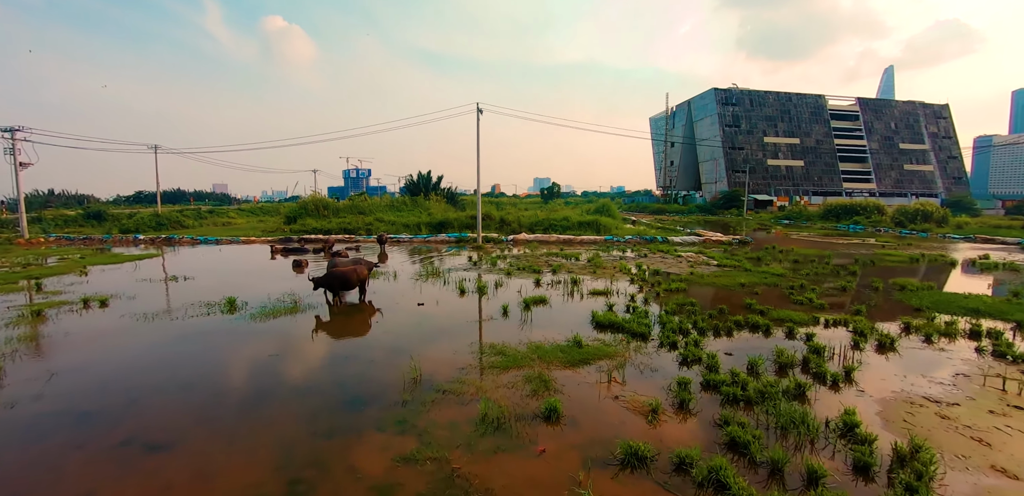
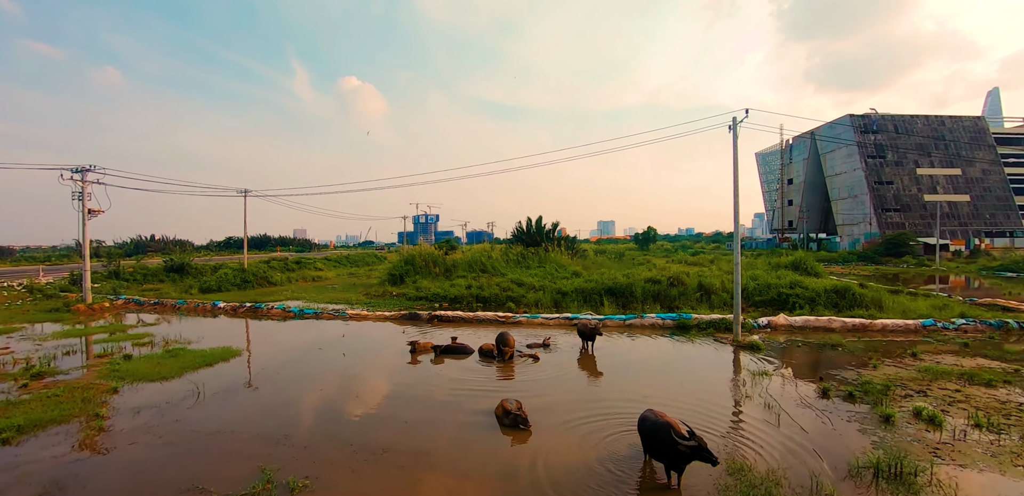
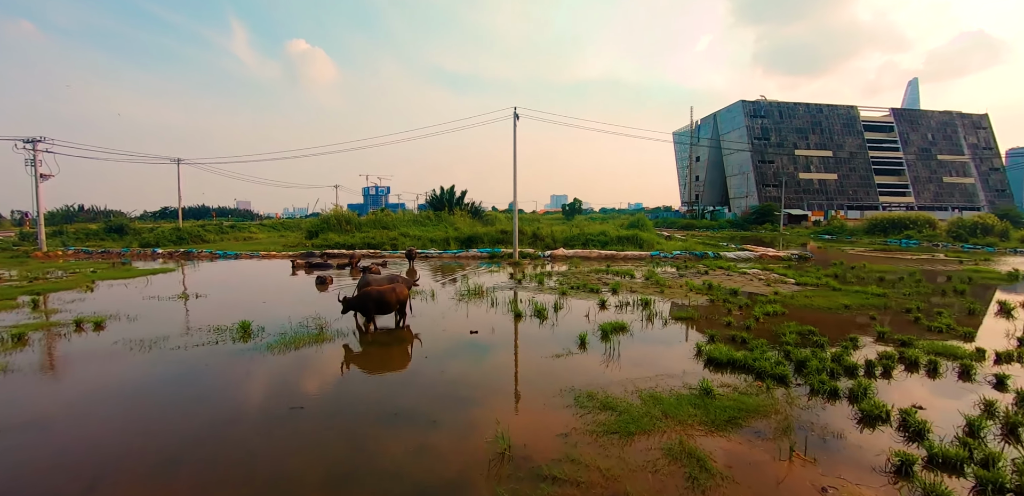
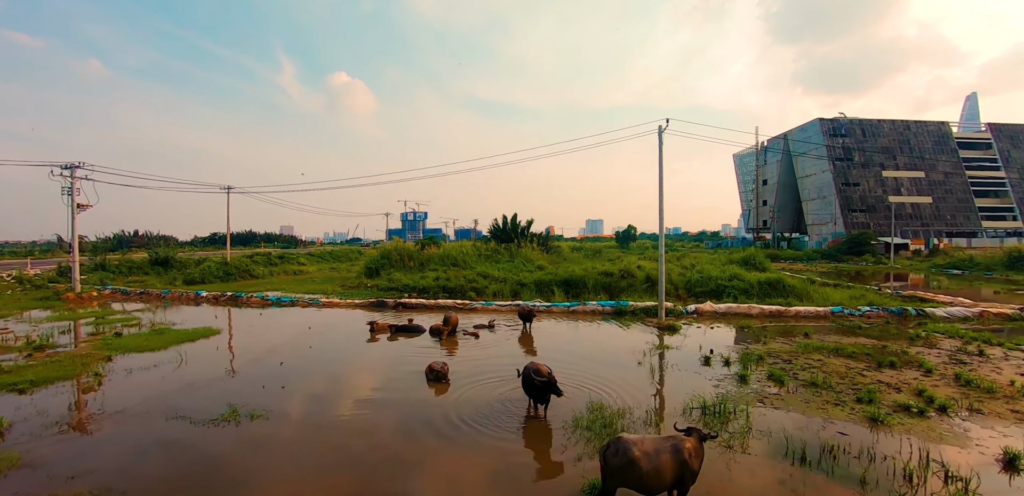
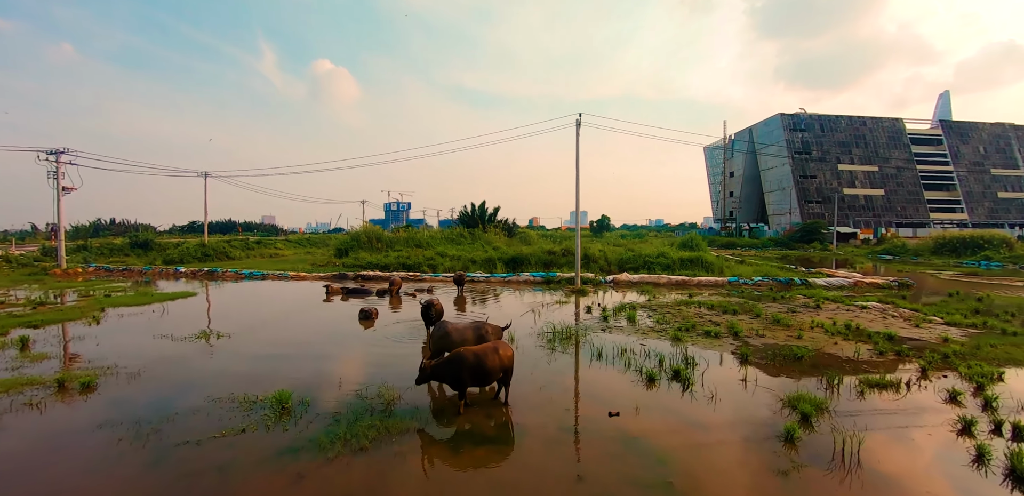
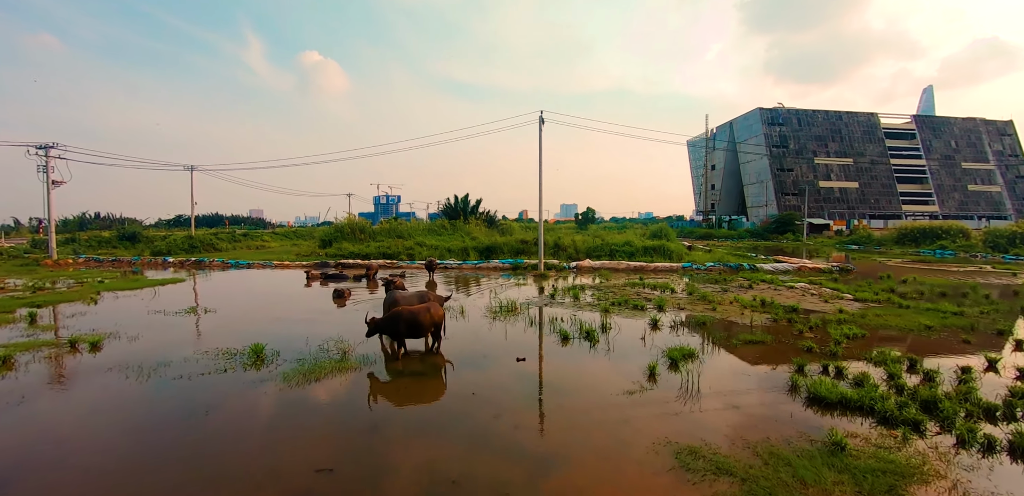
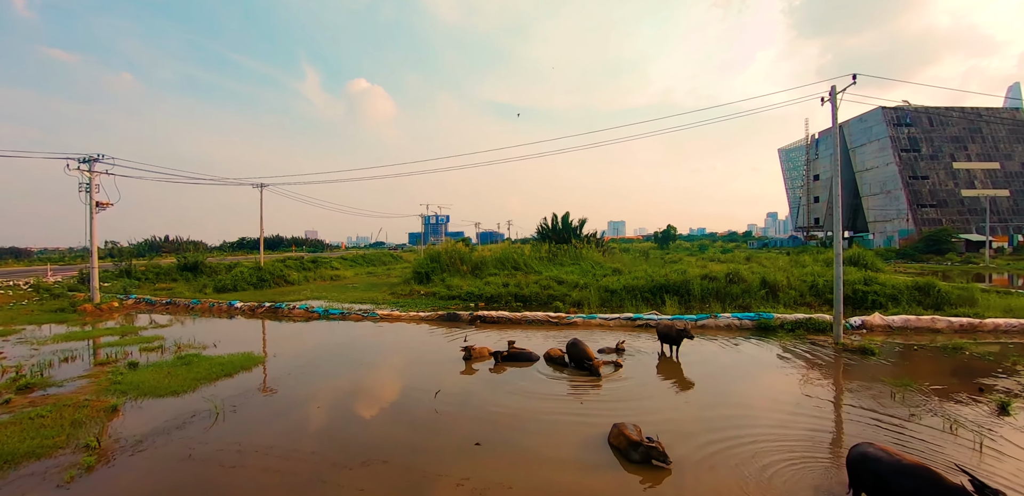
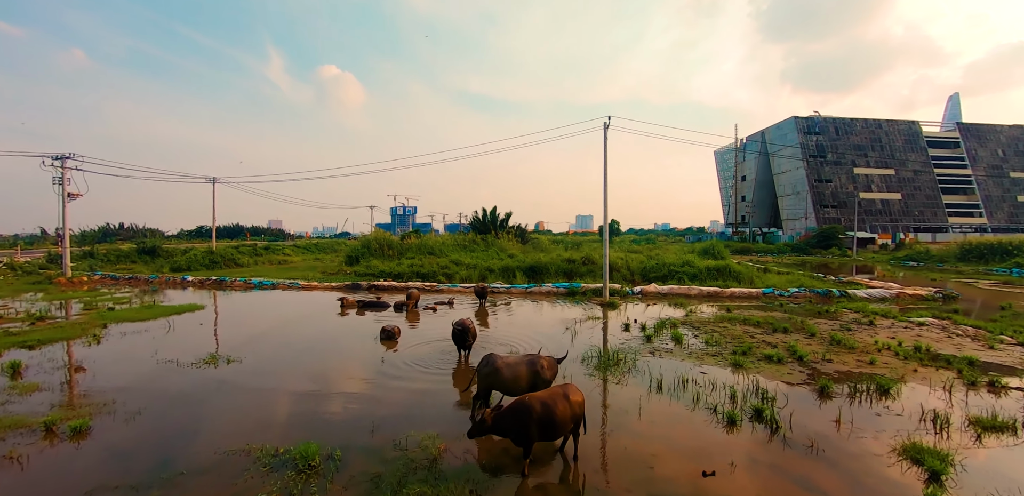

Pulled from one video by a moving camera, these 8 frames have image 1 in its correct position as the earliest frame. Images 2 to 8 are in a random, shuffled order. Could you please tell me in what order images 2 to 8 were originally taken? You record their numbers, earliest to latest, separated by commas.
3, 6, 5, 8, 4, 2, 7
